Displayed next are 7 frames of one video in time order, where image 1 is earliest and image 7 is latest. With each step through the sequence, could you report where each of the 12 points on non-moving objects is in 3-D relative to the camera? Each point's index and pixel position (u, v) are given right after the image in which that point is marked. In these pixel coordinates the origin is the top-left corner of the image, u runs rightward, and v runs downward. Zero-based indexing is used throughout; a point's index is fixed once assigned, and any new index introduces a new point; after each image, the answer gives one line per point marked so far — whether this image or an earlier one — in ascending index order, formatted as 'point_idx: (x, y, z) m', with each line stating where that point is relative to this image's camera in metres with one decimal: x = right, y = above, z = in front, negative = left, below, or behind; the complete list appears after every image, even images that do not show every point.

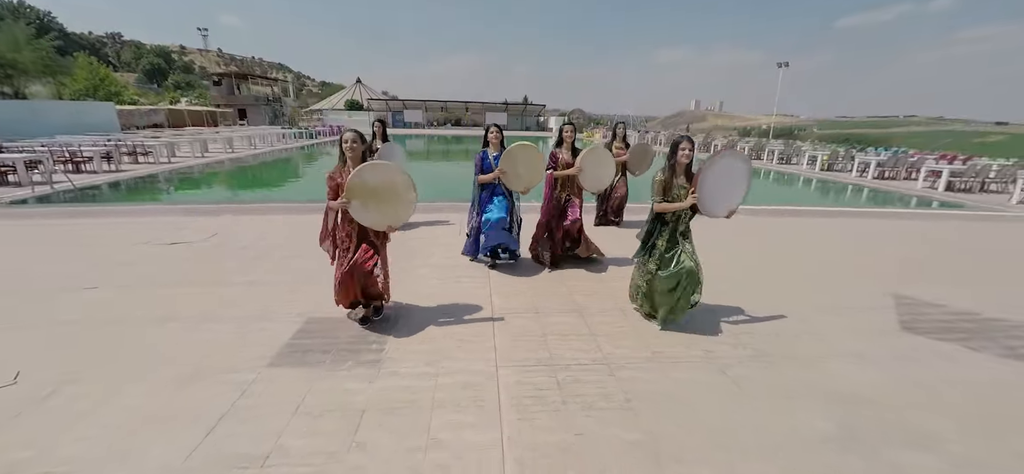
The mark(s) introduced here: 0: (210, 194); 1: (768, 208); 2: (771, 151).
0: (-7.2, +0.9, +9.5) m
1: (+4.5, +0.5, +7.1) m
2: (+10.0, +3.1, +15.4) m
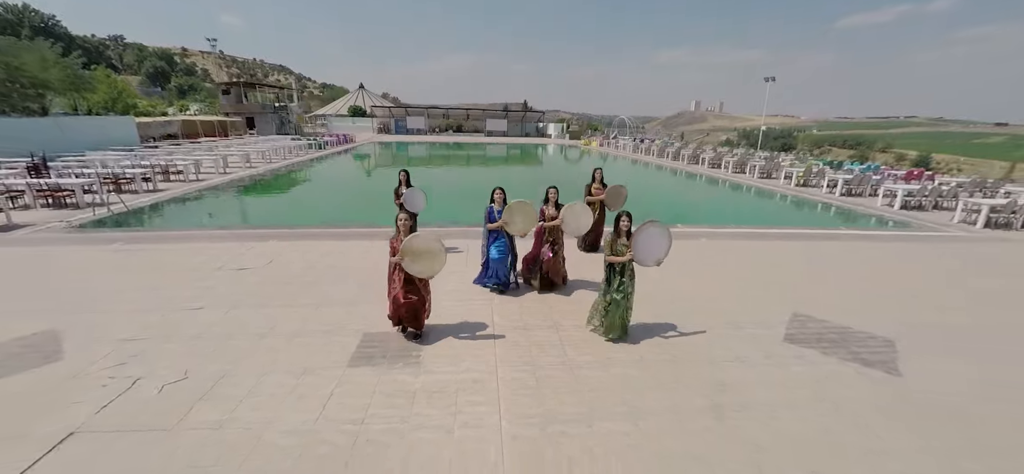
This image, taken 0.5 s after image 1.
0: (-7.2, +0.5, +10.6) m
1: (+4.4, +0.1, +8.1) m
2: (+9.9, +2.8, +16.4) m
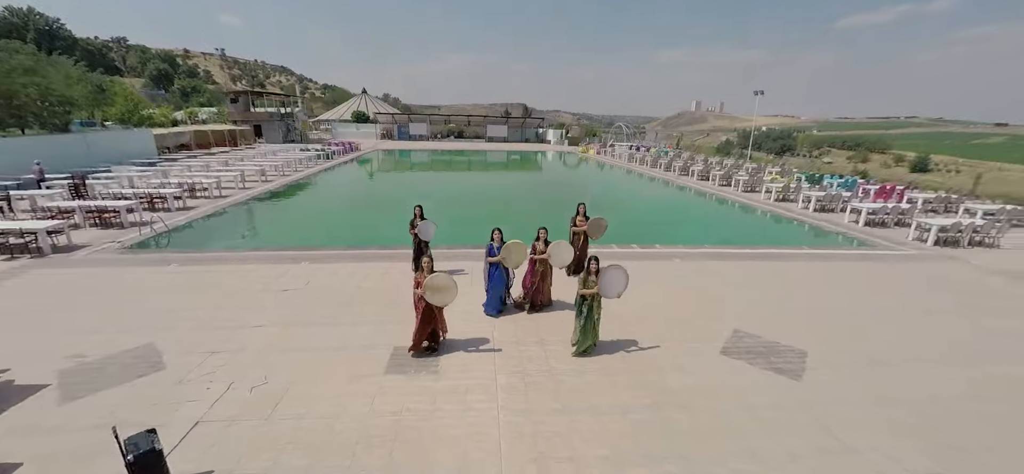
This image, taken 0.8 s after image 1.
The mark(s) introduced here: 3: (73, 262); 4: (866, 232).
0: (-7.3, +0.1, +11.7) m
1: (+4.4, -0.3, +9.2) m
2: (+9.9, +2.4, +17.5) m
3: (-8.5, -0.5, +7.8) m
4: (+9.9, +0.1, +11.1) m
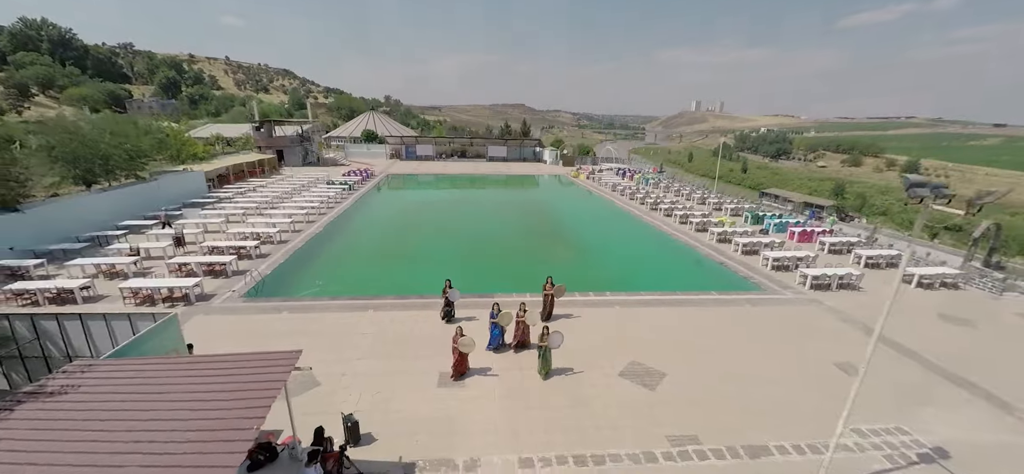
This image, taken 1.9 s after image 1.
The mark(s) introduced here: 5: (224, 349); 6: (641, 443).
0: (-7.4, -1.6, +15.6) m
1: (+4.2, -1.9, +13.1) m
2: (+9.7, +0.8, +21.4) m
3: (-8.7, -2.1, +11.7) m
4: (+9.7, -1.5, +15.0) m
5: (-7.0, -2.7, +9.7) m
6: (+2.3, -3.6, +7.1) m
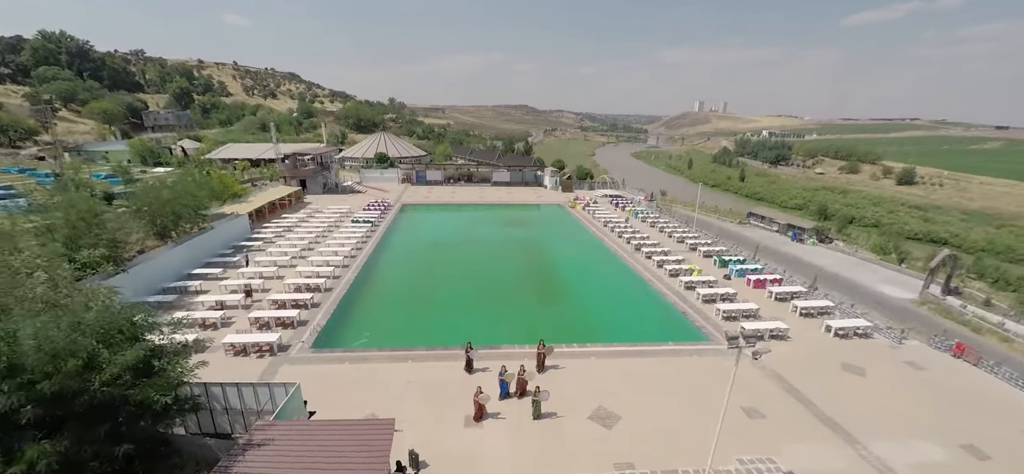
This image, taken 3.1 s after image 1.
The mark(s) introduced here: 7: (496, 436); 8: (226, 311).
0: (-7.3, -4.3, +19.6) m
1: (+4.3, -4.6, +17.0) m
2: (+9.9, -2.0, +25.2) m
3: (-8.6, -4.9, +15.7) m
4: (+9.9, -4.2, +18.9) m
5: (-6.9, -5.5, +13.7) m
6: (+2.3, -6.4, +11.0) m
7: (-0.5, -5.9, +11.8) m
8: (-13.7, -3.5, +19.1) m
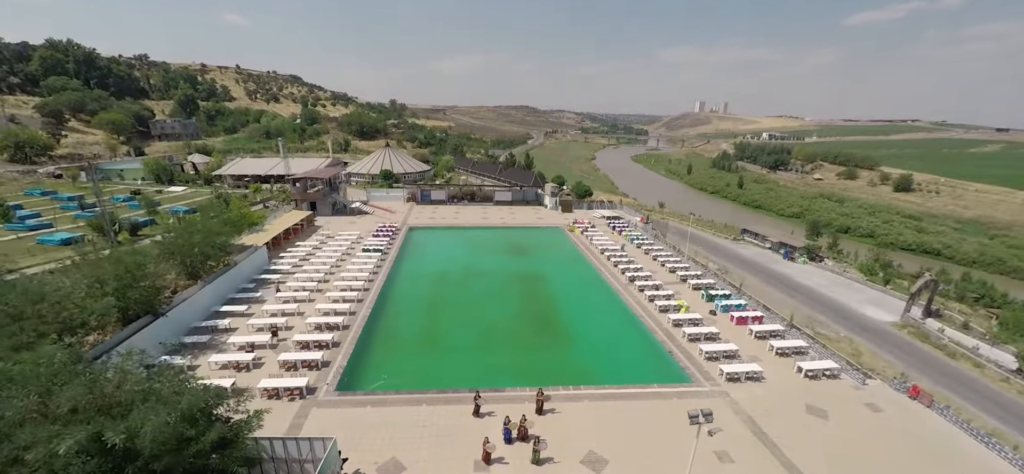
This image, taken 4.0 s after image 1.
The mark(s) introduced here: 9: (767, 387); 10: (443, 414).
0: (-7.2, -6.8, +21.6) m
1: (+4.5, -7.2, +19.0) m
2: (+10.1, -4.5, +27.2) m
3: (-8.5, -7.4, +17.8) m
4: (+10.0, -6.8, +20.9) m
5: (-6.8, -8.0, +15.8) m
6: (+2.4, -8.9, +13.0) m
7: (-0.3, -8.5, +13.8) m
8: (-13.6, -6.1, +21.2) m
9: (+12.5, -7.3, +19.5) m
10: (-3.0, -7.6, +17.1) m
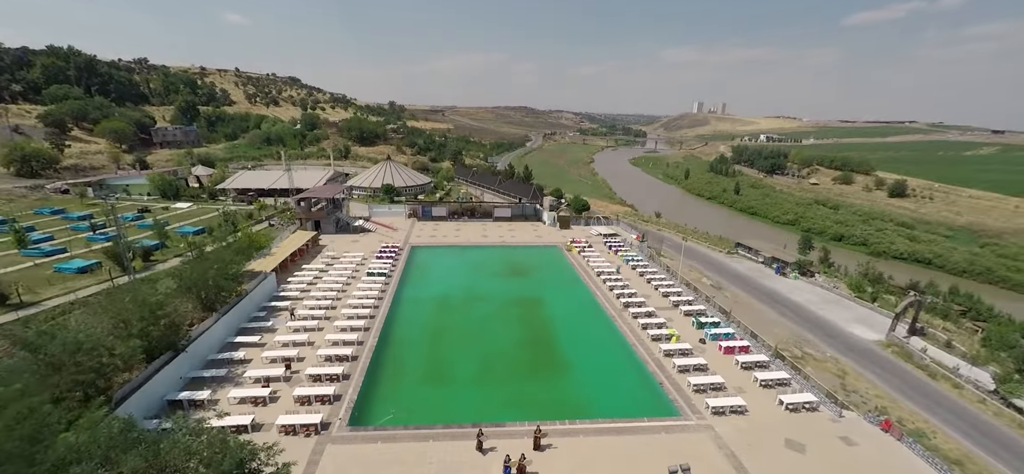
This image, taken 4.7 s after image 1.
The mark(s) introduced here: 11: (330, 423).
0: (-7.2, -9.1, +23.0) m
1: (+4.5, -9.5, +20.4) m
2: (+10.0, -6.8, +28.7) m
3: (-8.5, -9.7, +19.1) m
4: (+10.0, -9.1, +22.3) m
5: (-6.8, -10.3, +17.1) m
6: (+2.5, -11.2, +14.4) m
7: (-0.3, -10.8, +15.2) m
8: (-13.6, -8.4, +22.5) m
9: (+12.5, -9.6, +20.9) m
10: (-3.0, -9.9, +18.5) m
11: (-9.2, -9.3, +20.0) m
